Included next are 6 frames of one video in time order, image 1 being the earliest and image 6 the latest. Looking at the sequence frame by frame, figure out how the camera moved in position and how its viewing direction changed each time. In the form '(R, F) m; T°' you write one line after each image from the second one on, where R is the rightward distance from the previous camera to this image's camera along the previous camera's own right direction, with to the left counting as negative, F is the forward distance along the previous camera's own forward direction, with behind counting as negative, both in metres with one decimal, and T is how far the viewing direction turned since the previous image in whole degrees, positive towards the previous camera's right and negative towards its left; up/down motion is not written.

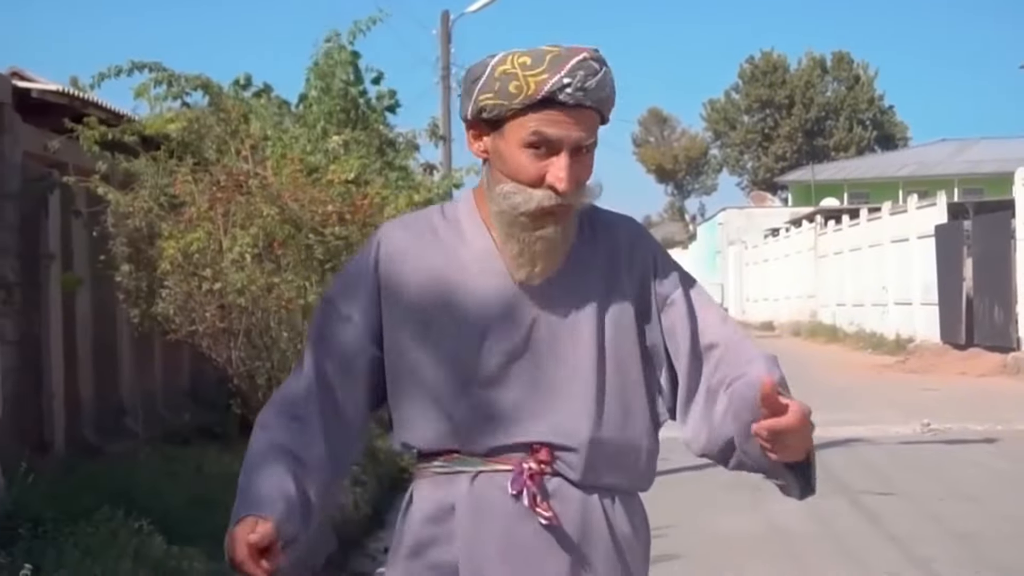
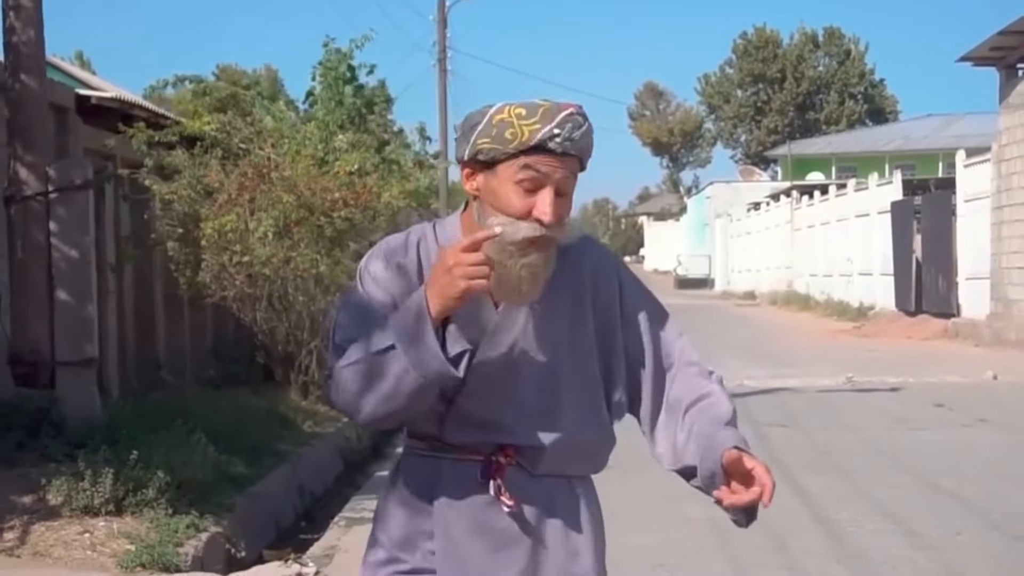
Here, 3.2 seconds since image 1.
(+0.2, -2.2) m; 0°
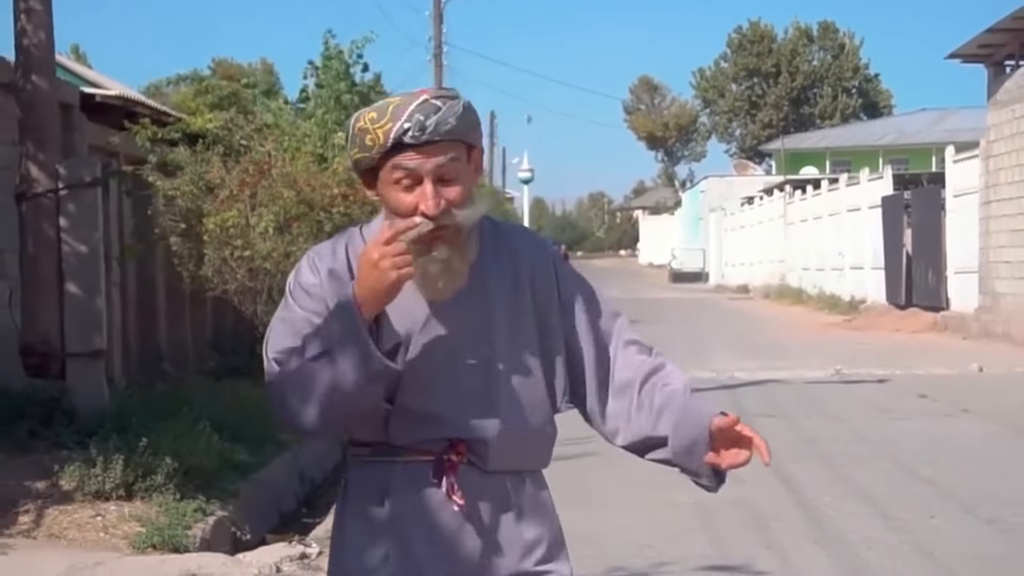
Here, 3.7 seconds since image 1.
(0.0, -0.3) m; 0°
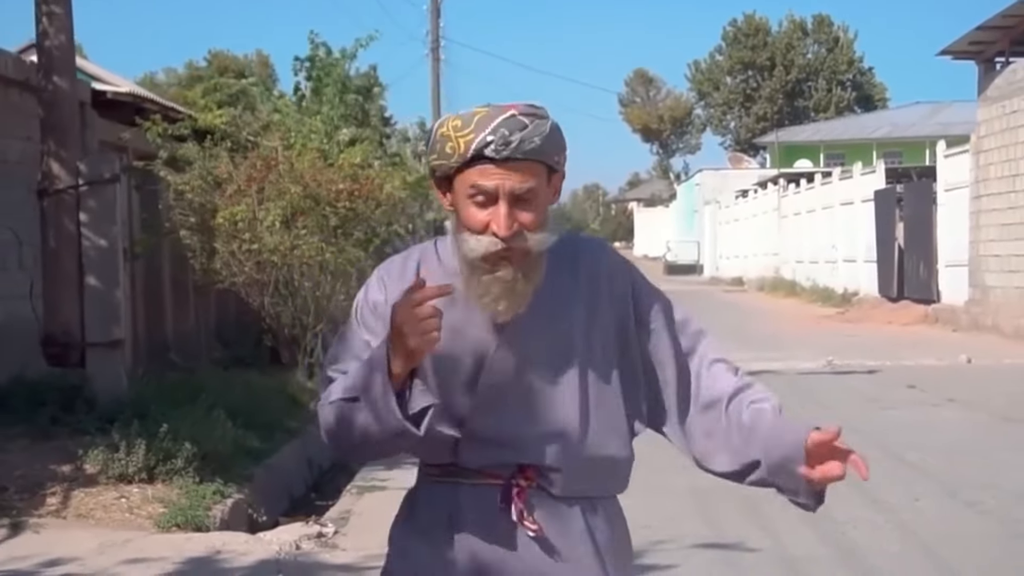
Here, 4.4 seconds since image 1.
(-0.1, -0.4) m; 0°
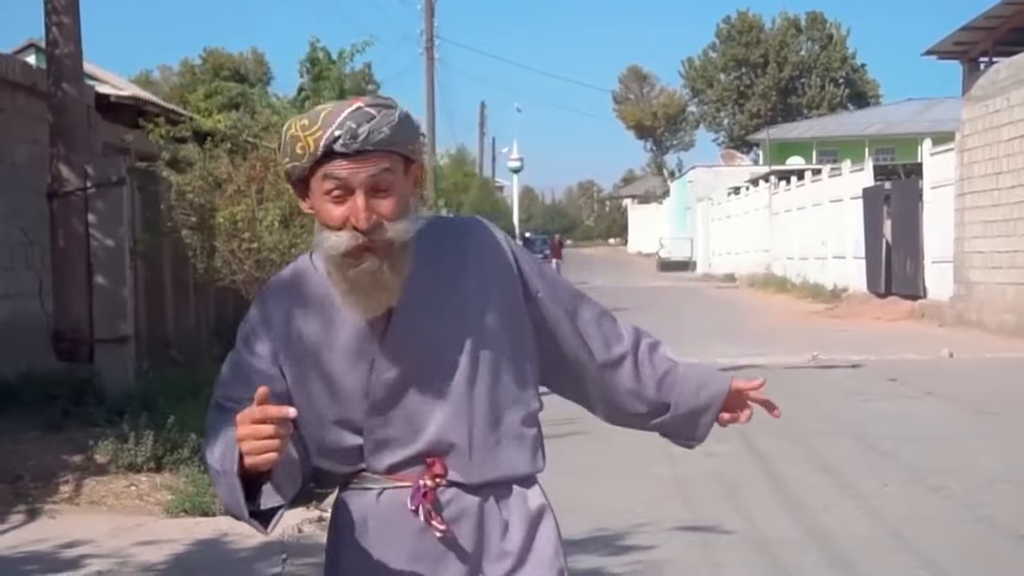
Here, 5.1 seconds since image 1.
(0.0, -0.4) m; 0°
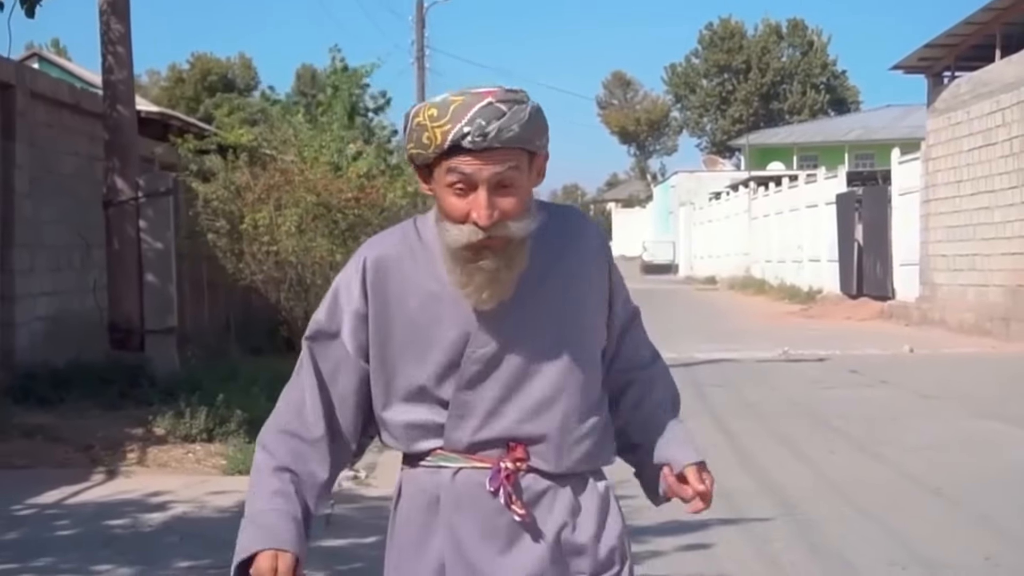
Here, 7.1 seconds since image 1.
(-0.1, -1.3) m; +1°
